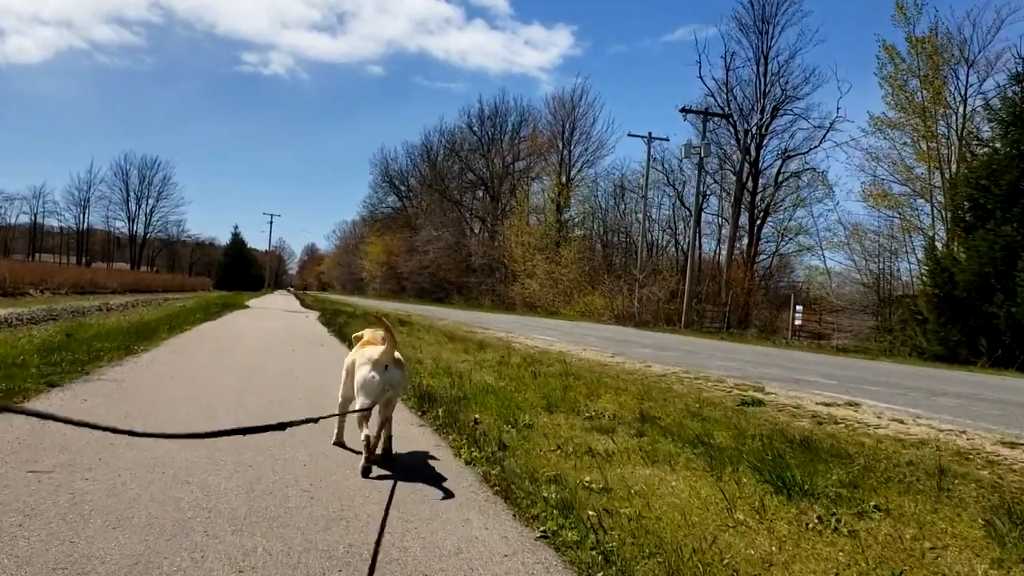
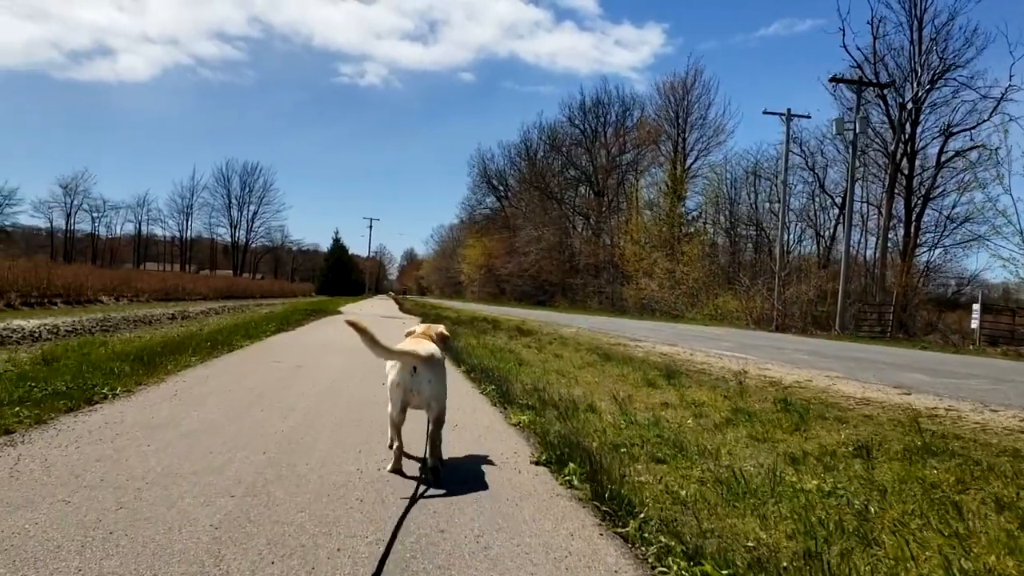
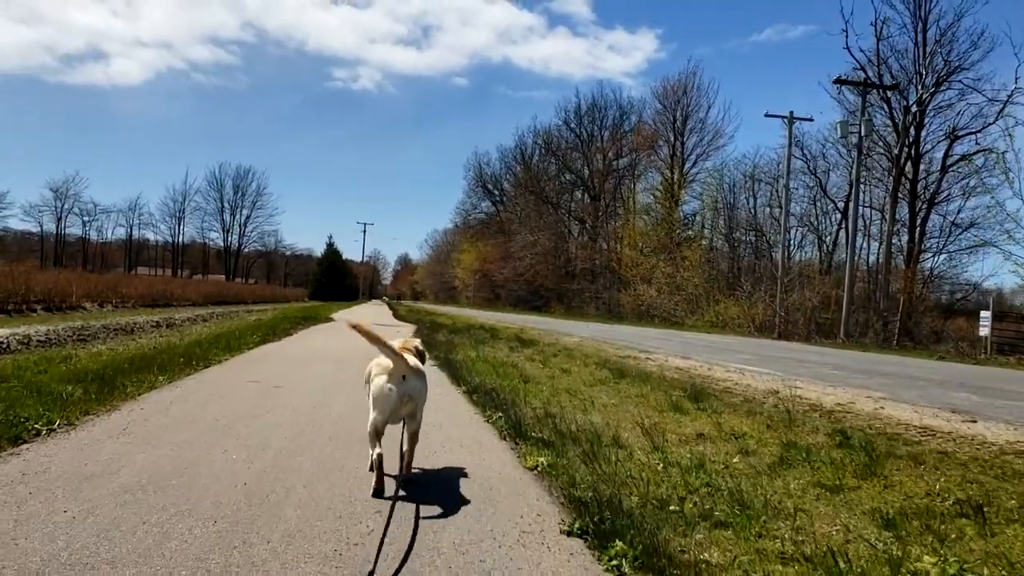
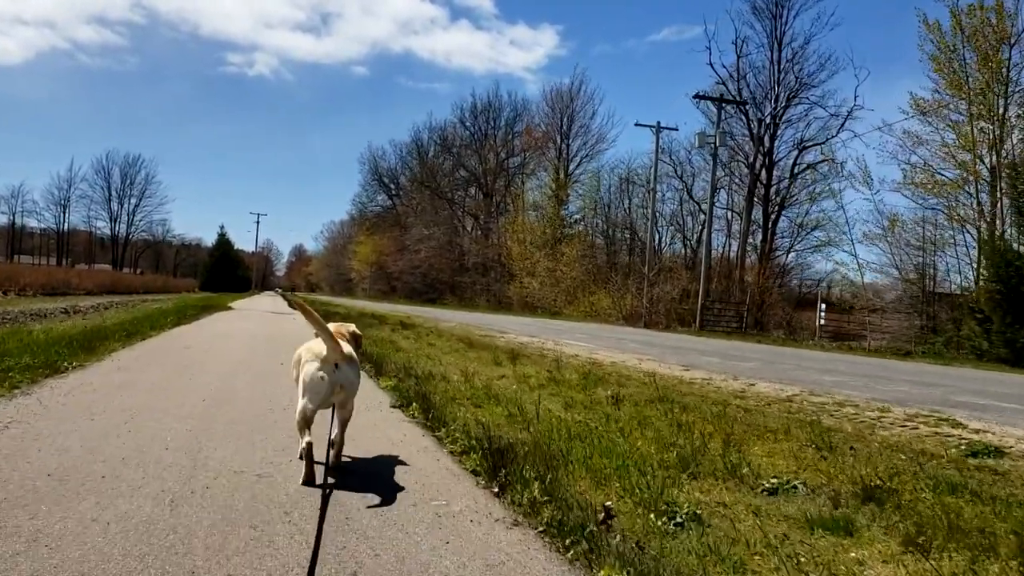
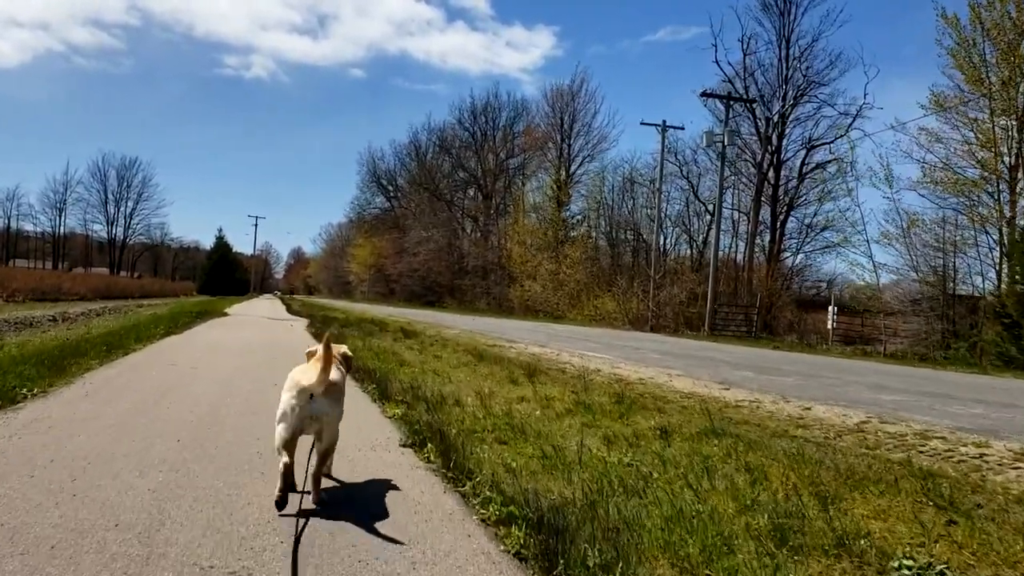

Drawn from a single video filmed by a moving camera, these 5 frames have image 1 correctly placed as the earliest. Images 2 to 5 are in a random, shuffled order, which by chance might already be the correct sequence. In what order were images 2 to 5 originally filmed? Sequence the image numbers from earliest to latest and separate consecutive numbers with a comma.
4, 5, 2, 3
